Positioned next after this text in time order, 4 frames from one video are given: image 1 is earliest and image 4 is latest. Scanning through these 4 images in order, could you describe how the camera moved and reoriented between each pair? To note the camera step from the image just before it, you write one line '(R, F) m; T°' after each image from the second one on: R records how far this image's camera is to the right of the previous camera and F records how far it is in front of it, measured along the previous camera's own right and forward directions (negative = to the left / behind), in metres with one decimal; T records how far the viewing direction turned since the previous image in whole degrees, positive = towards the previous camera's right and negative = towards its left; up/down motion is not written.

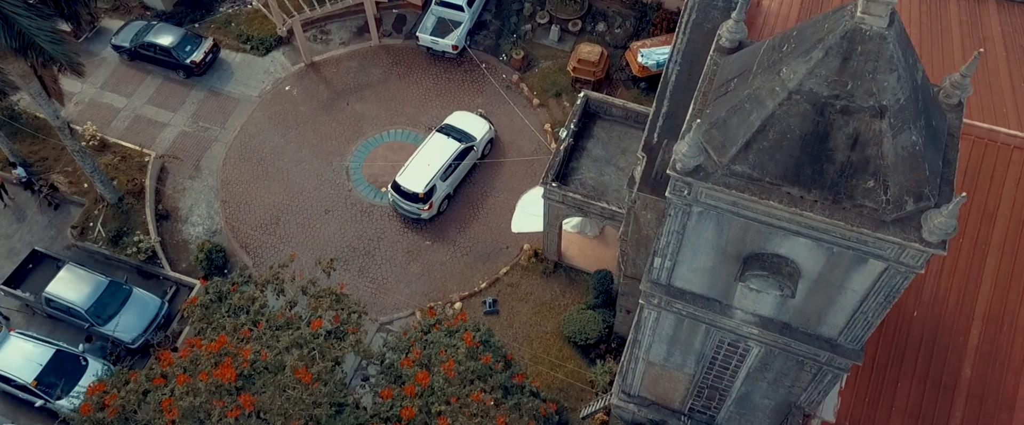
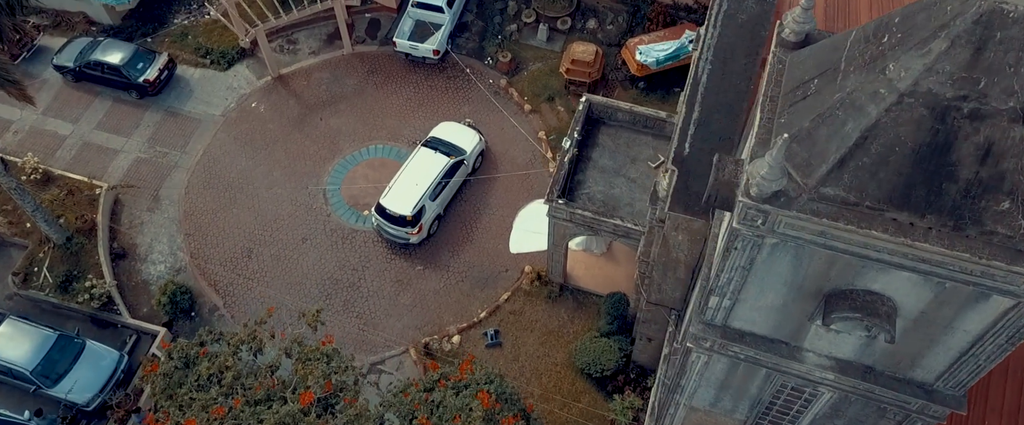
(-0.8, +2.5) m; +2°
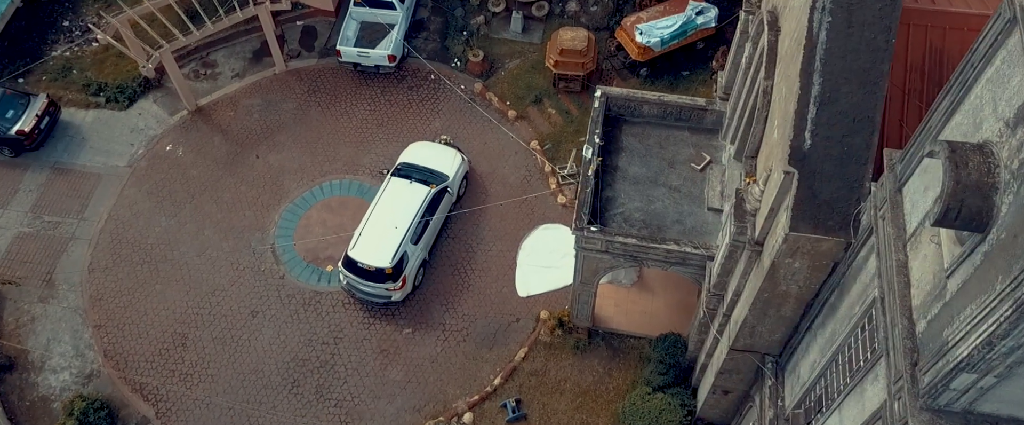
(-1.5, +5.1) m; +5°
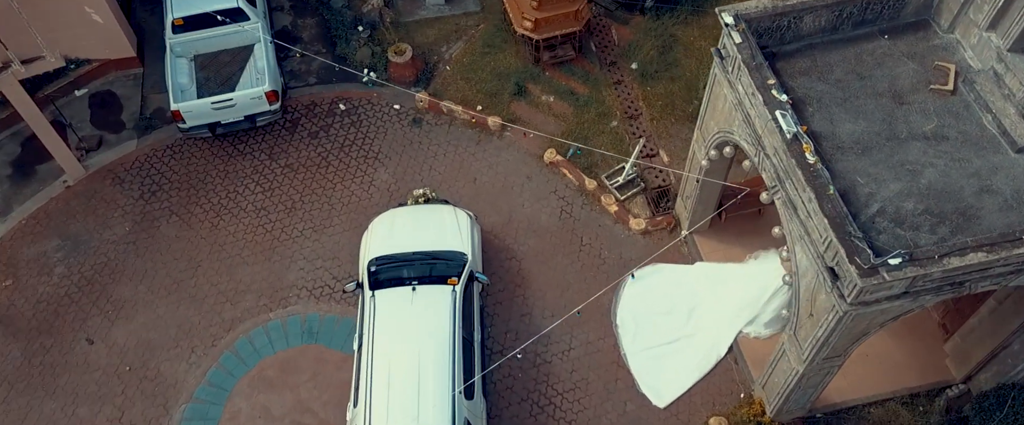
(-3.4, +9.1) m; +13°
